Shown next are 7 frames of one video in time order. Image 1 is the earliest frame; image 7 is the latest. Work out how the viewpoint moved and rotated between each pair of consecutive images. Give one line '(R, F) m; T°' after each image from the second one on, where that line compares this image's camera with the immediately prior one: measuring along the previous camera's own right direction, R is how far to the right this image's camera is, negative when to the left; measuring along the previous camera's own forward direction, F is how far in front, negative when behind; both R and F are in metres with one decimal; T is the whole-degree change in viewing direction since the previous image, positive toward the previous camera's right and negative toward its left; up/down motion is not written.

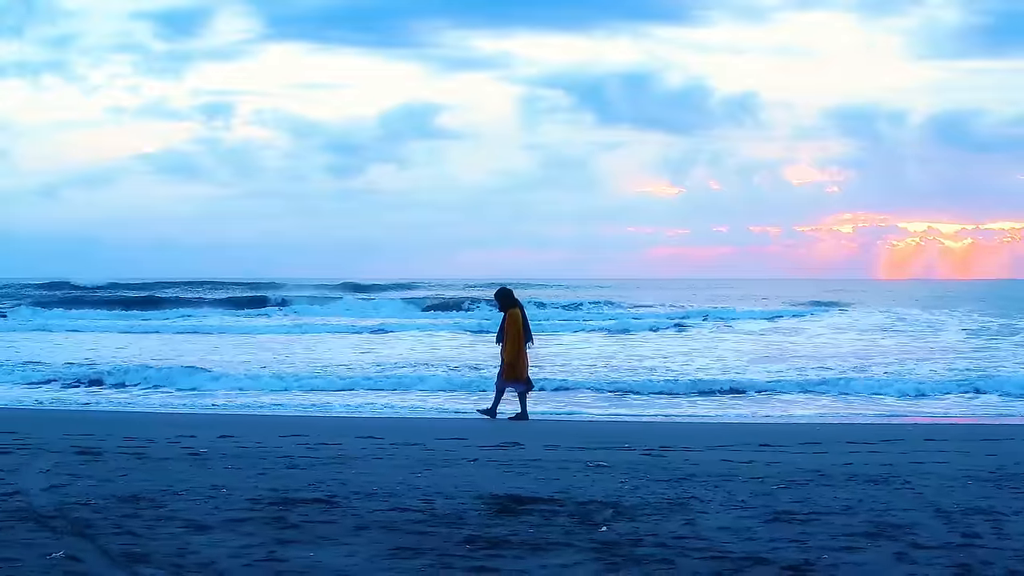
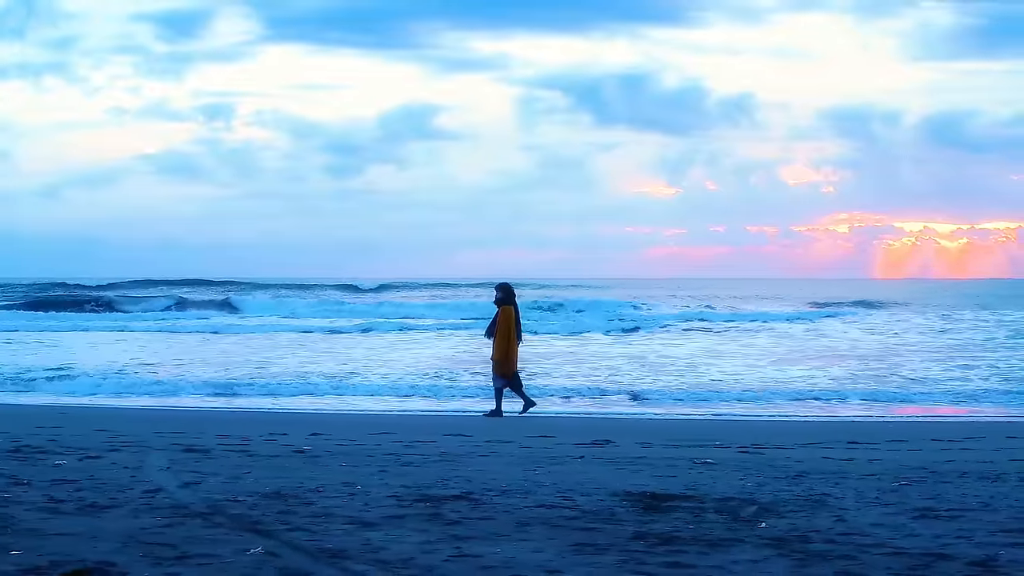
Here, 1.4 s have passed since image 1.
(-0.7, +0.1) m; 0°
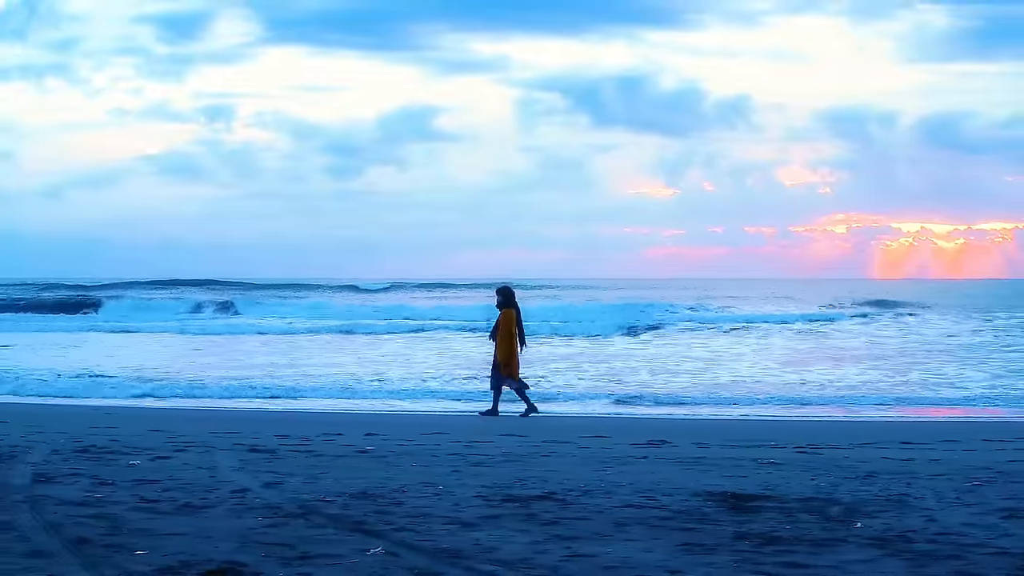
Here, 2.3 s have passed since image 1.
(-0.4, 0.0) m; 0°
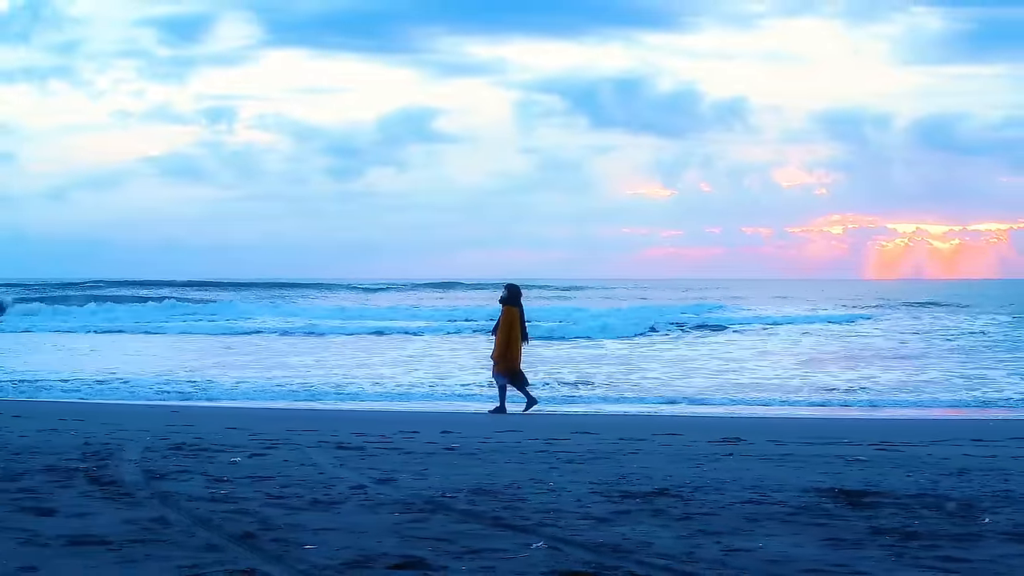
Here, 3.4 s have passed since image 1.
(-0.6, 0.0) m; 0°
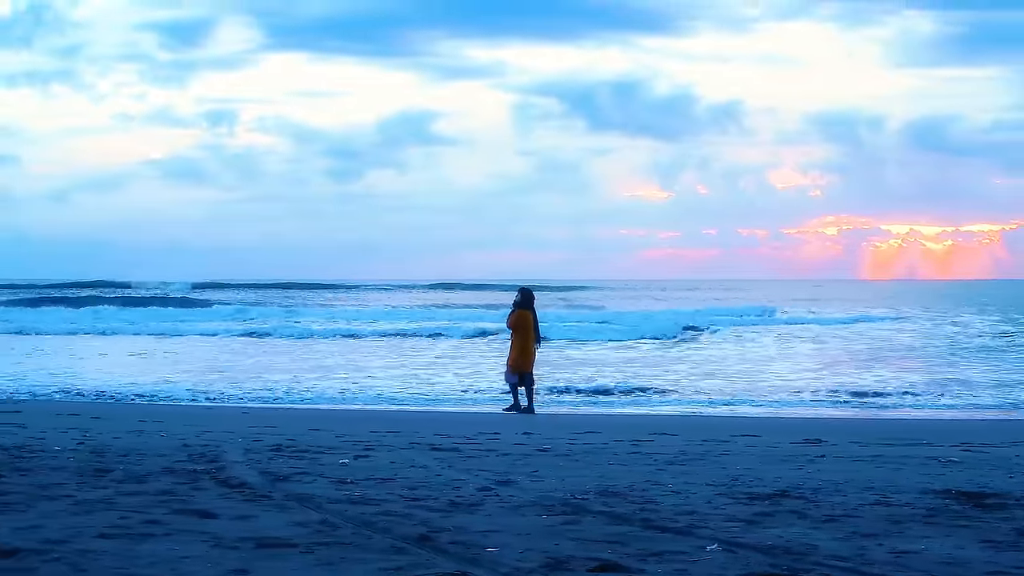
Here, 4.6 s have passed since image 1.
(-0.6, 0.0) m; 0°
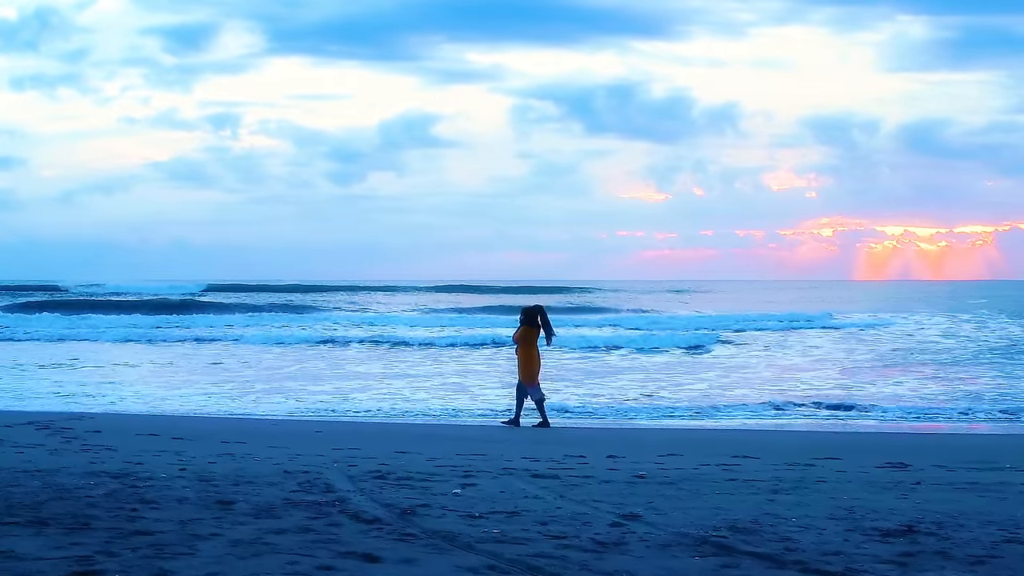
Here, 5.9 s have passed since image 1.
(-0.6, 0.0) m; 0°
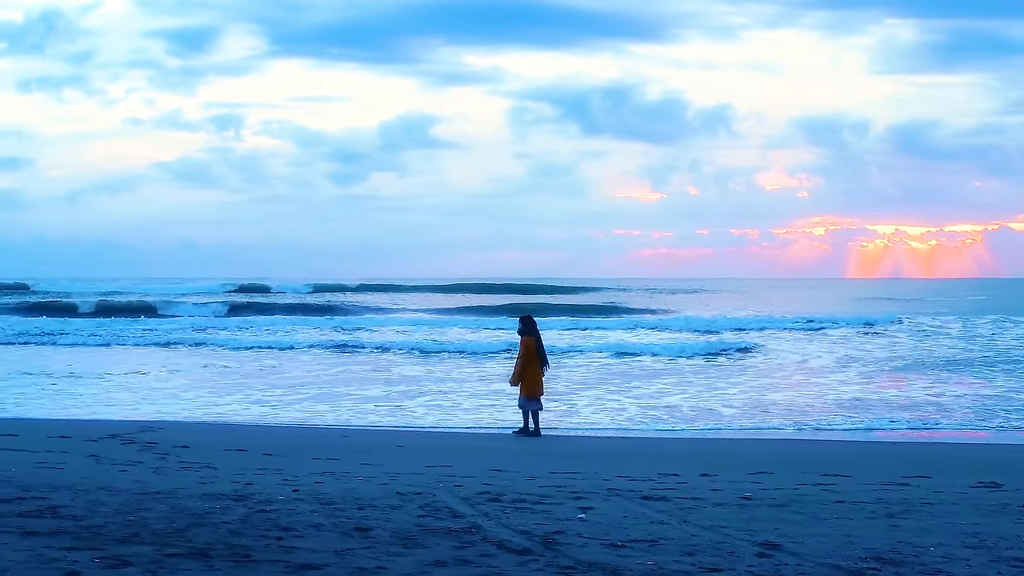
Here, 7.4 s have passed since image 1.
(-0.7, 0.0) m; 0°
